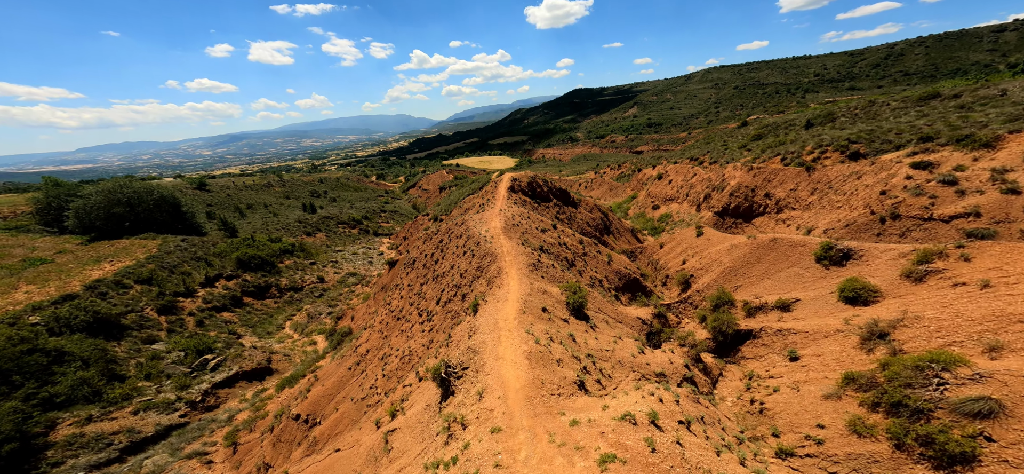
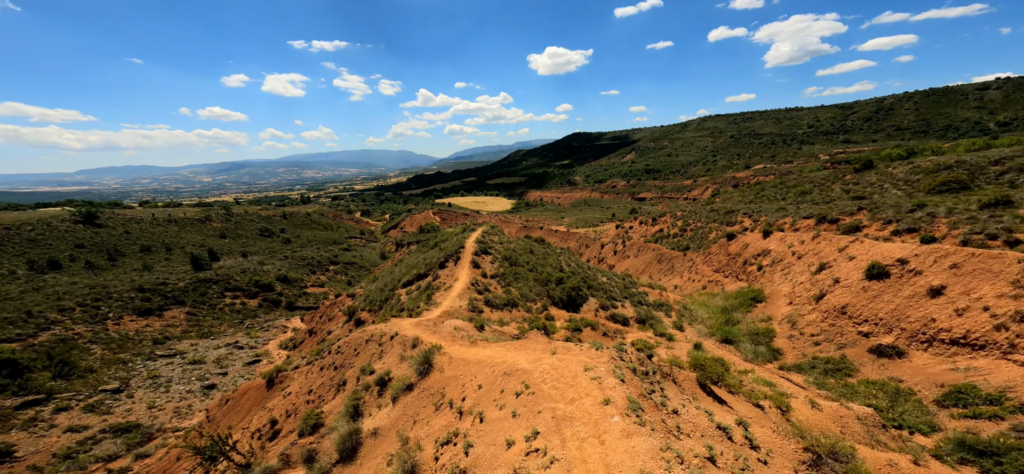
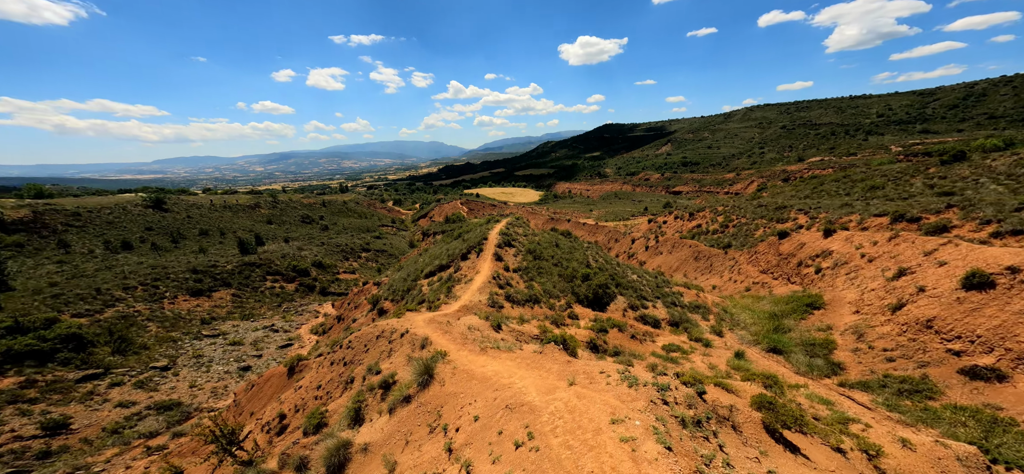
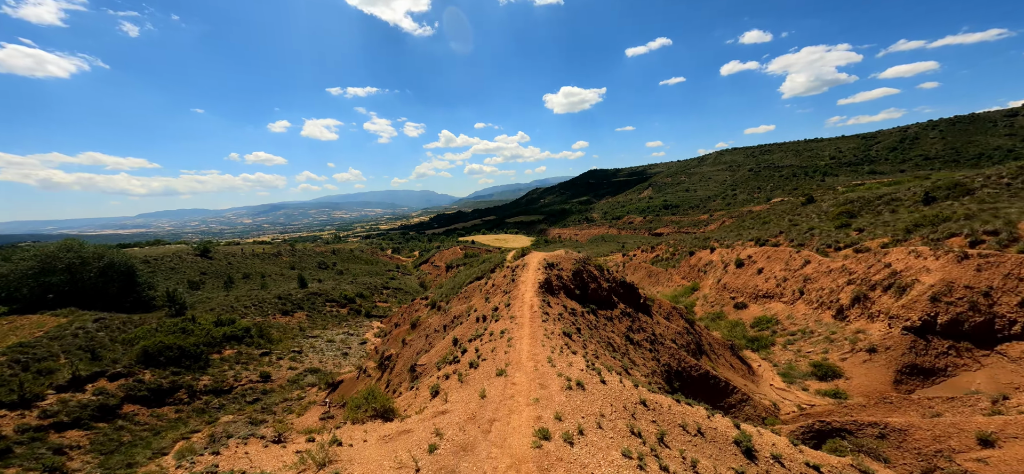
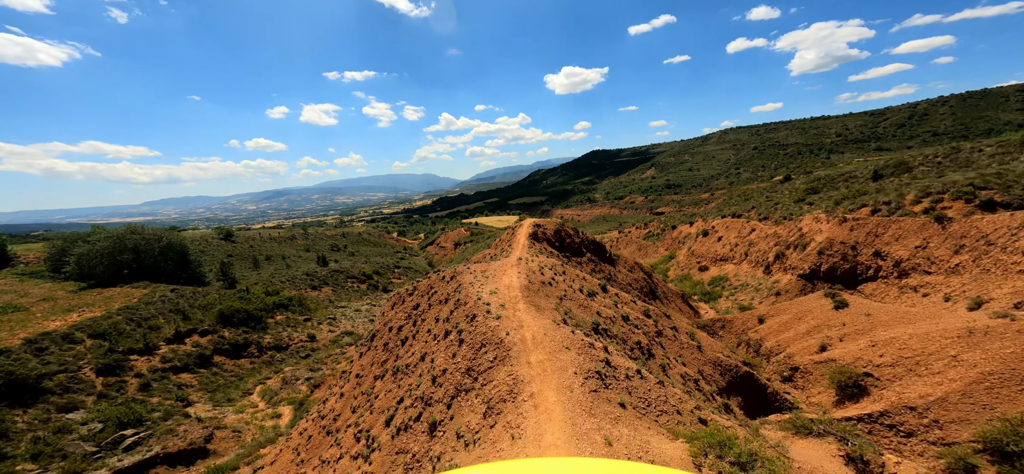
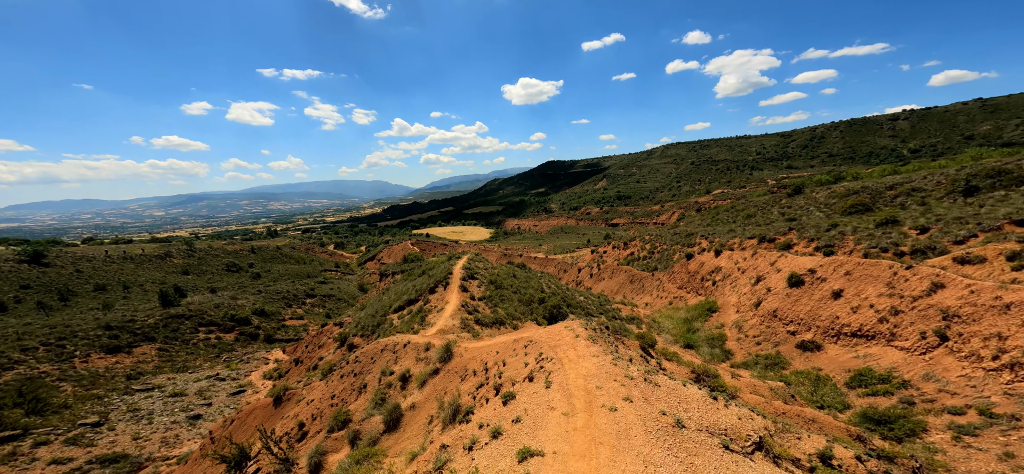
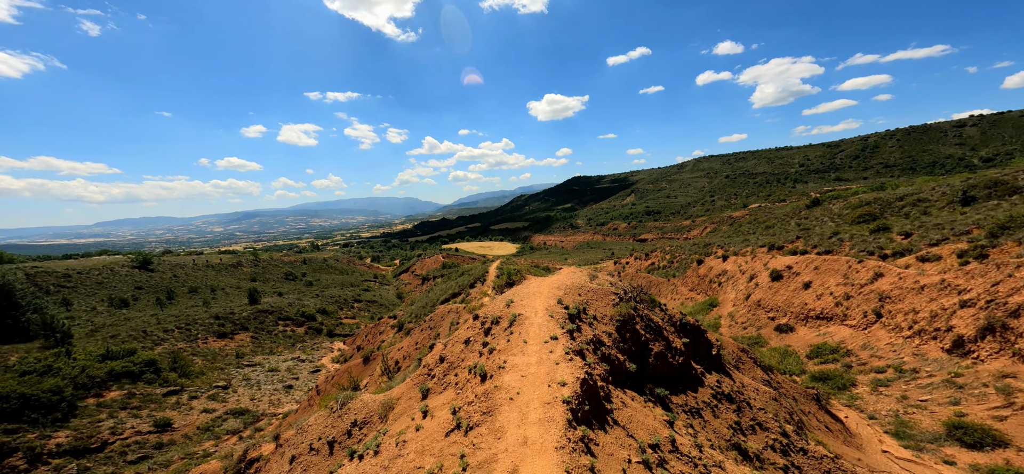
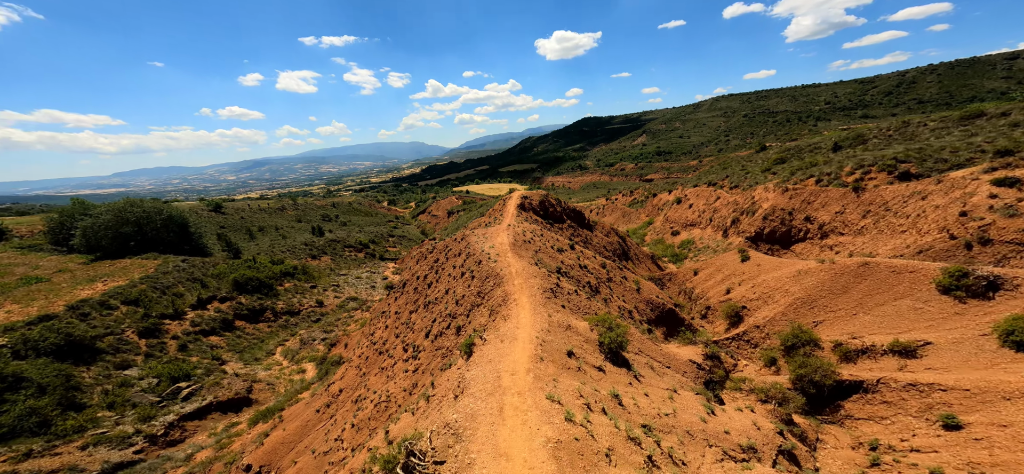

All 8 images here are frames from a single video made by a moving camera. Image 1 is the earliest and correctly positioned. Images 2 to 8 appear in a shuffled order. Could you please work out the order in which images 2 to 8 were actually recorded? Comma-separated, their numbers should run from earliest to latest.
8, 5, 4, 7, 6, 2, 3
